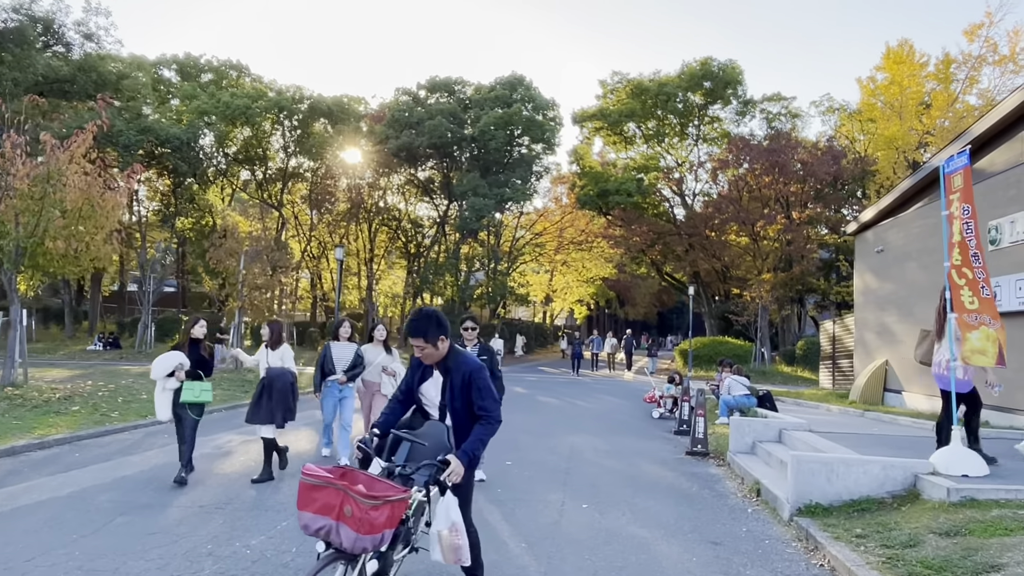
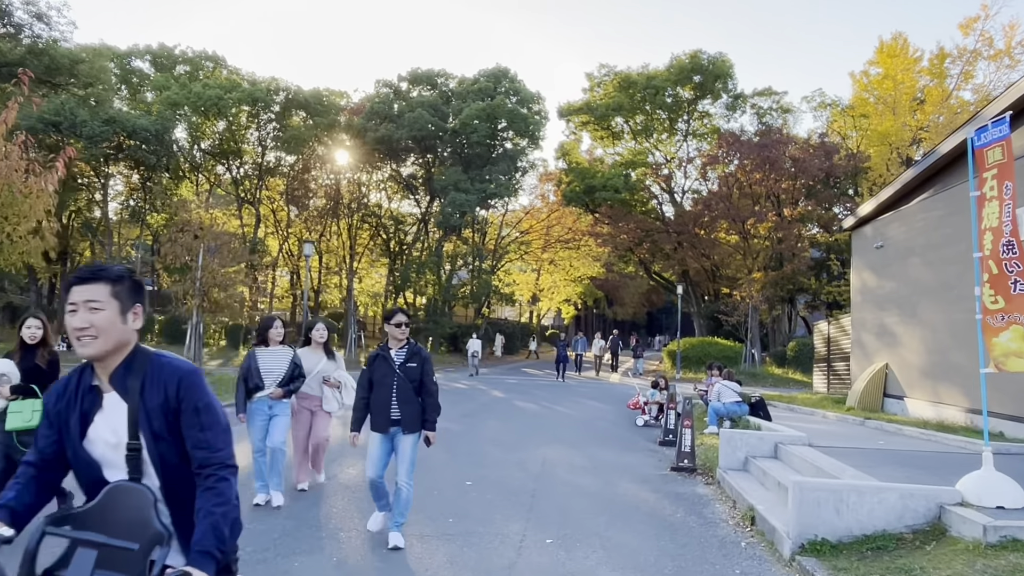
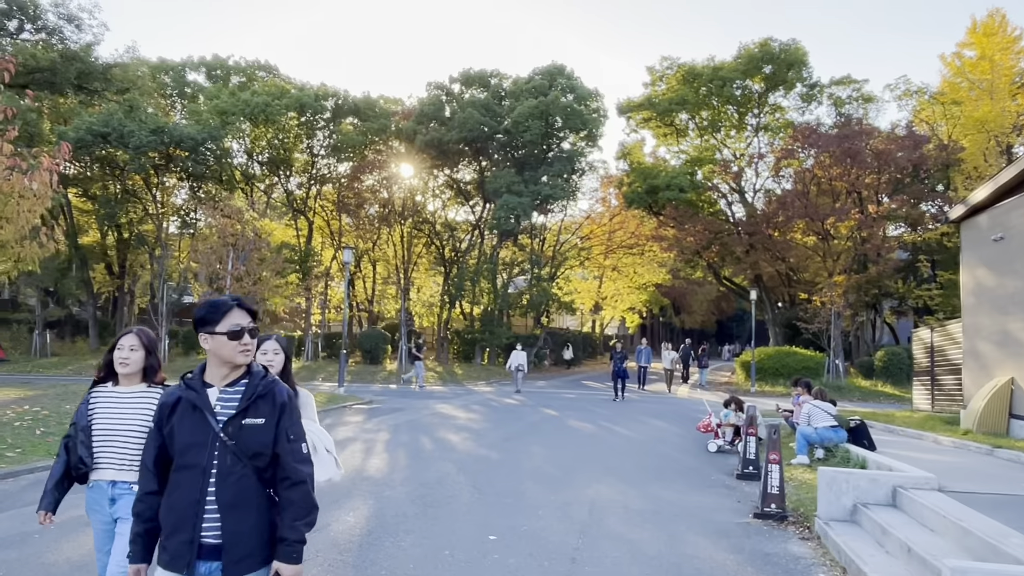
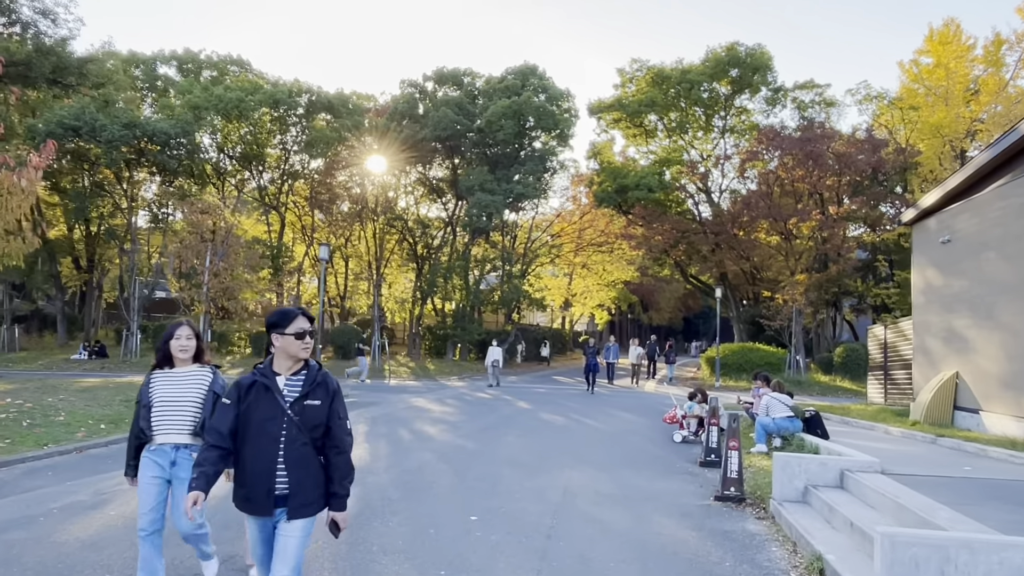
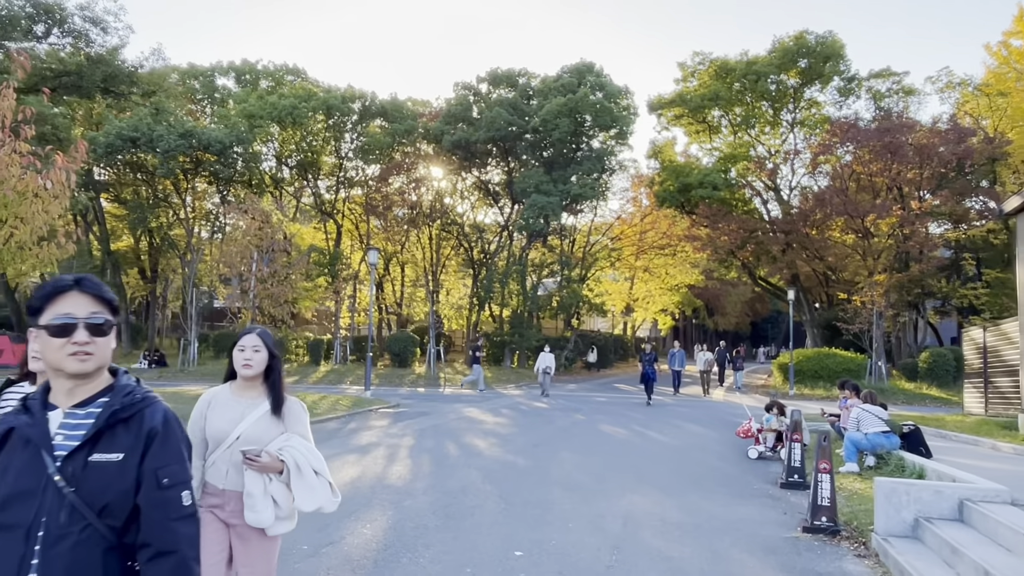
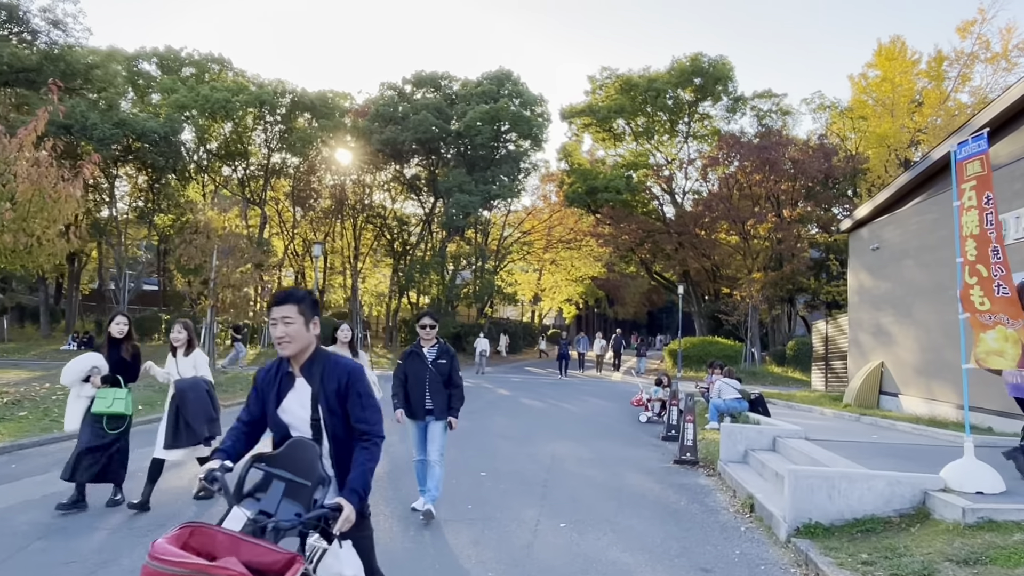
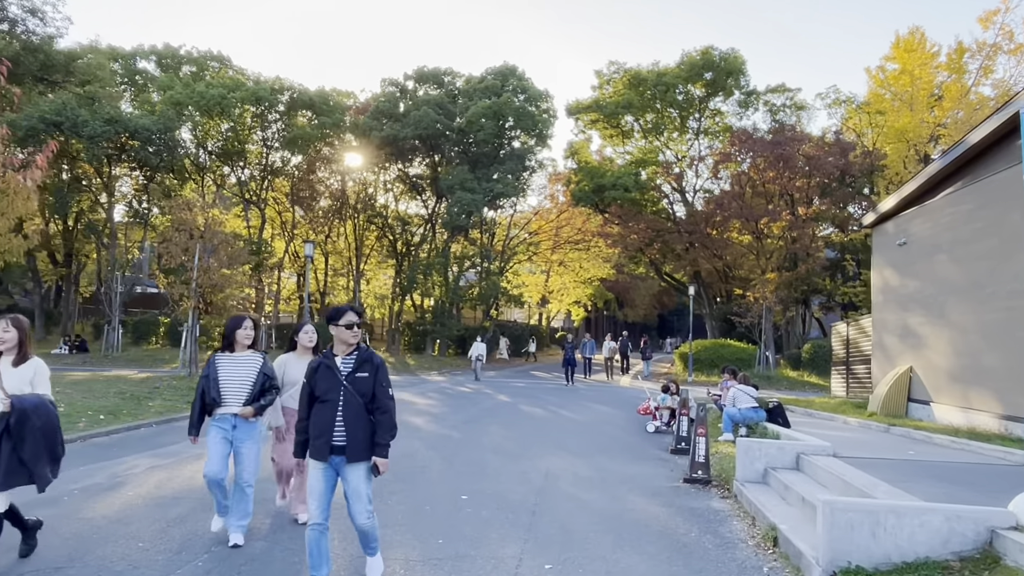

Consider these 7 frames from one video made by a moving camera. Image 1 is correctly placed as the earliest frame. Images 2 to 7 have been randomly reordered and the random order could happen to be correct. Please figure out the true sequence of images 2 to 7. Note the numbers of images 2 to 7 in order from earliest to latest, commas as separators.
6, 2, 7, 4, 3, 5
